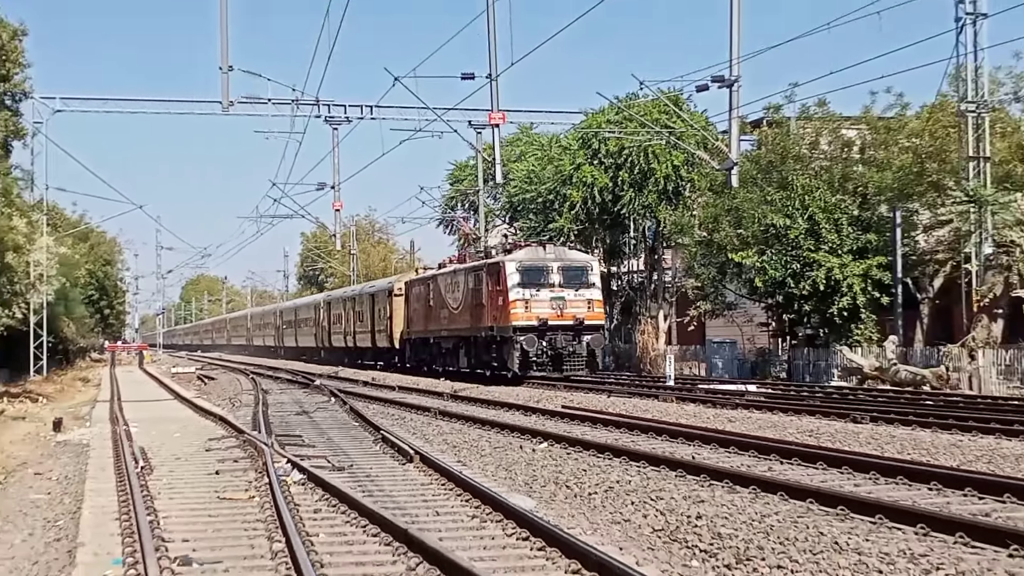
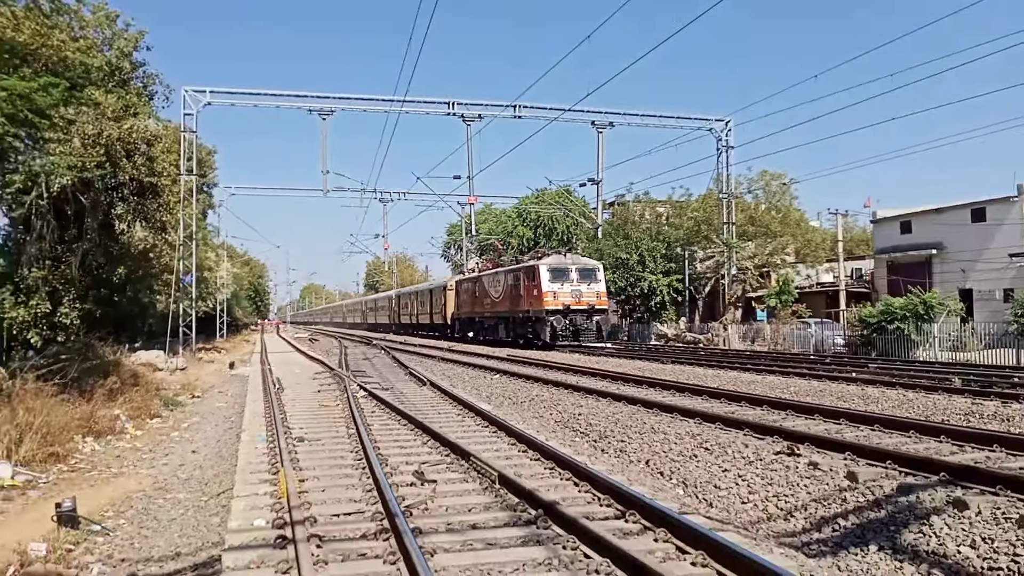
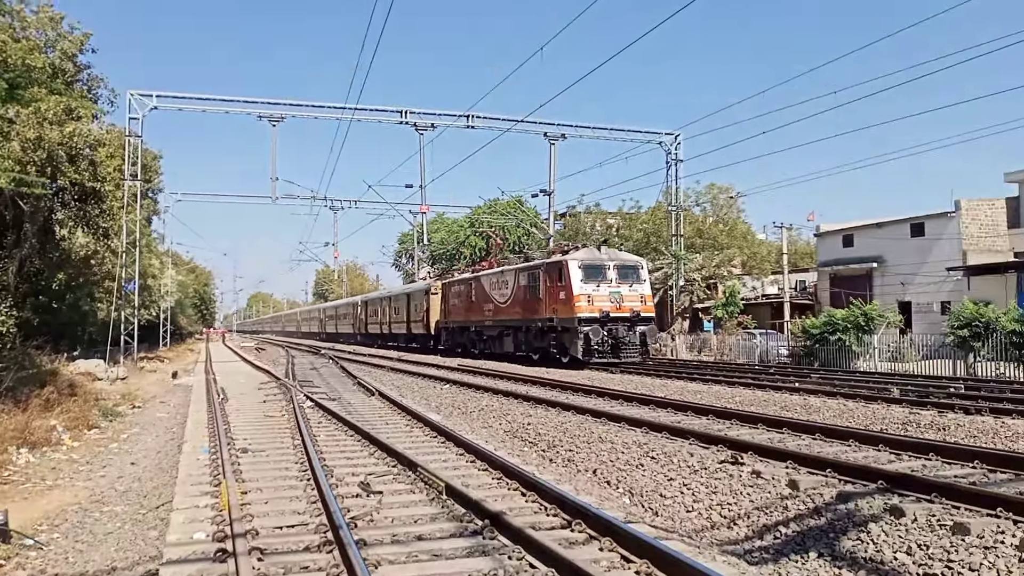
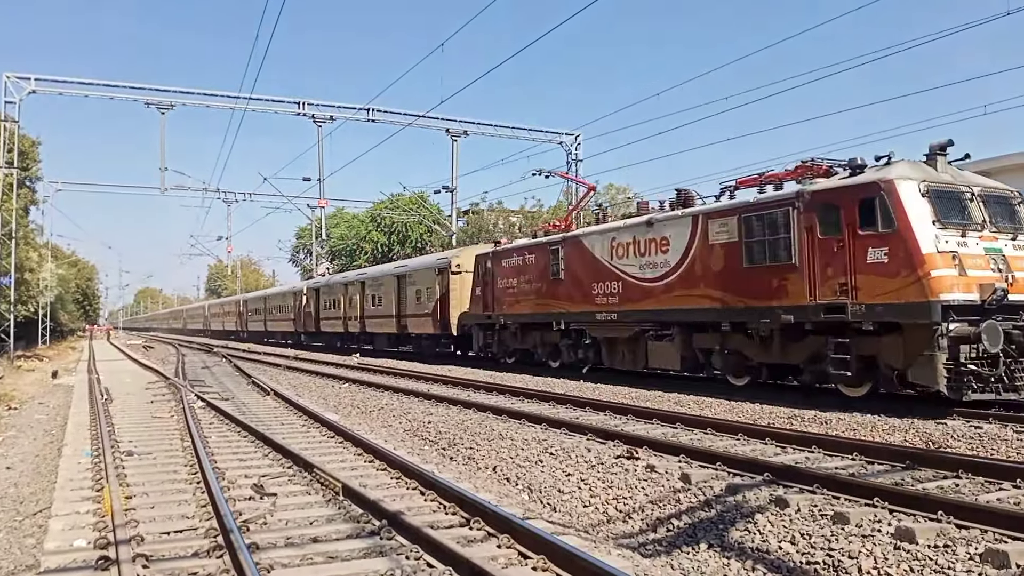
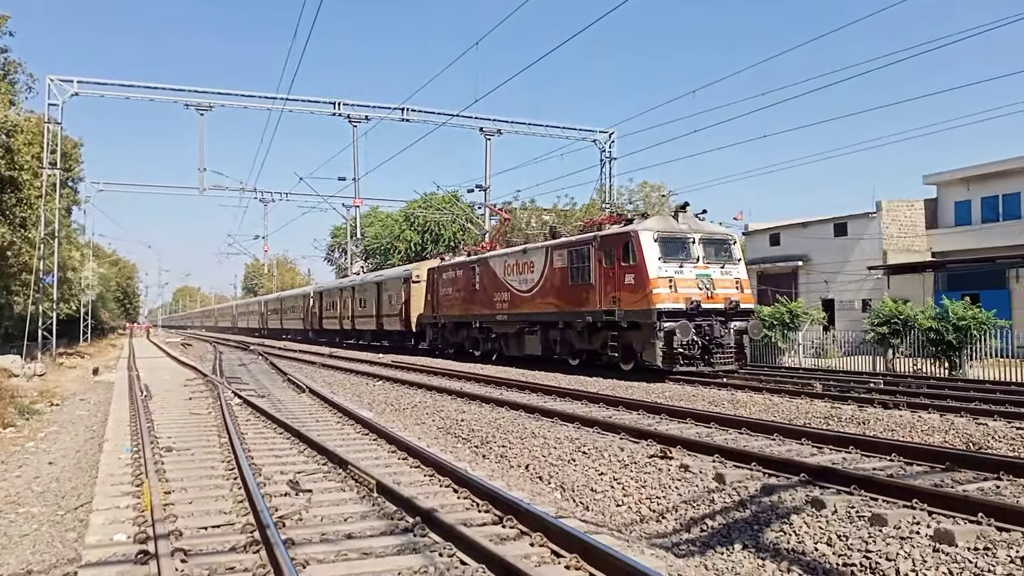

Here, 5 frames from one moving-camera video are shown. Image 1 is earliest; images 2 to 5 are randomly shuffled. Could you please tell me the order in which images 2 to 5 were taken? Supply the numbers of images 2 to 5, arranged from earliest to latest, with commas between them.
2, 3, 5, 4
